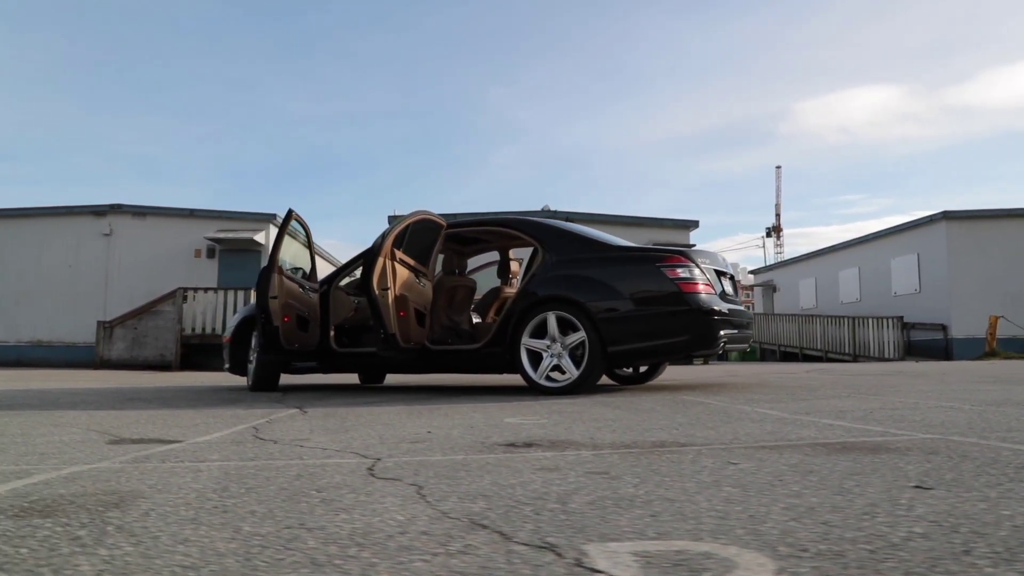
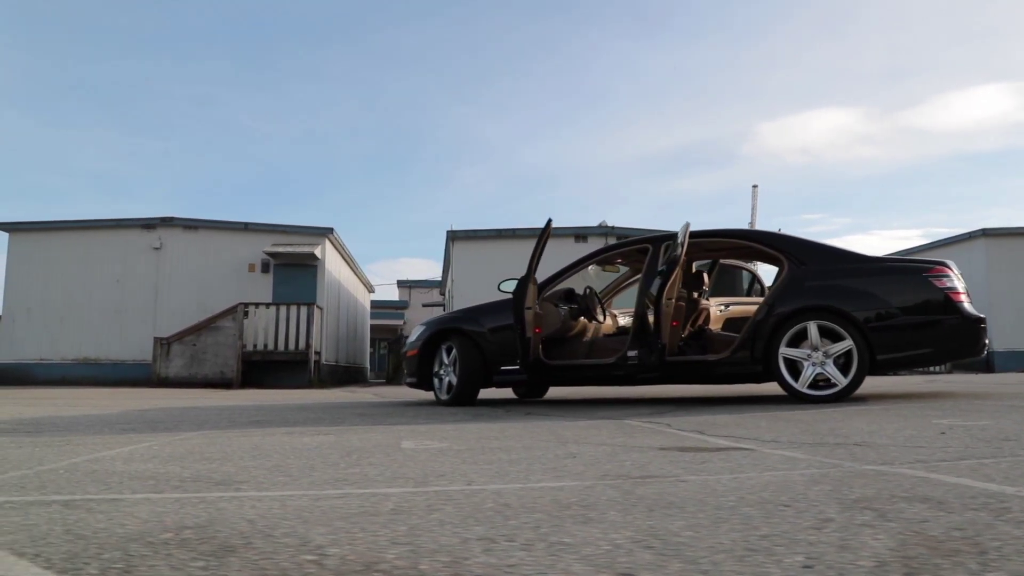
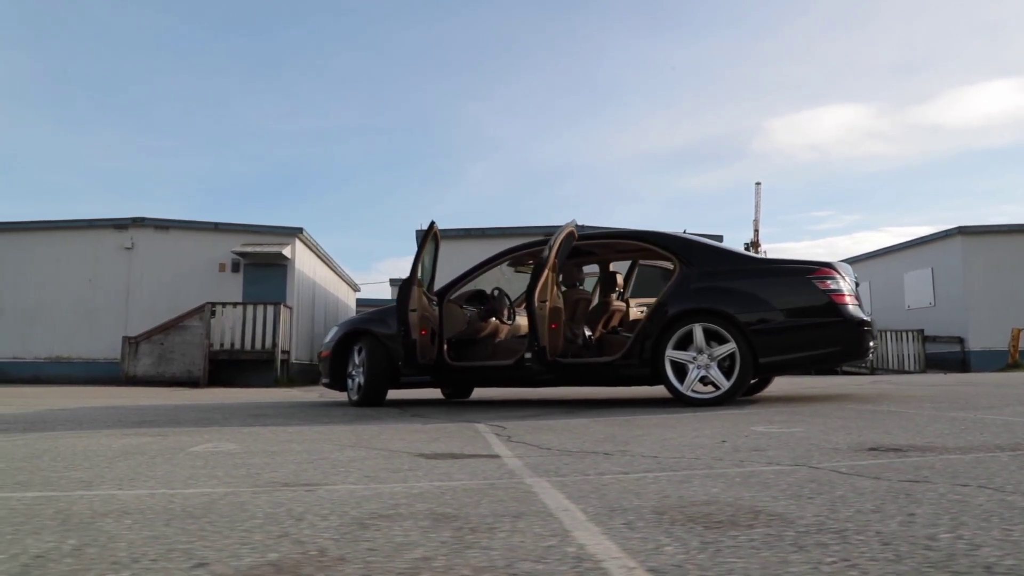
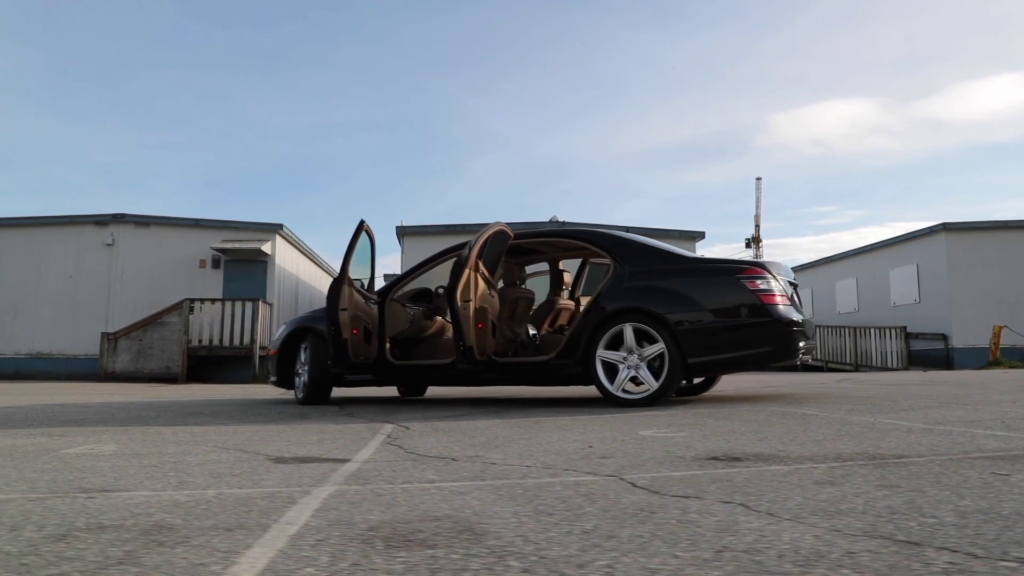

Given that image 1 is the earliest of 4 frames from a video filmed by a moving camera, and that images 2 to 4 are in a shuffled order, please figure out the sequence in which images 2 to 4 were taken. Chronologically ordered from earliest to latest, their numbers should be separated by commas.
4, 3, 2
